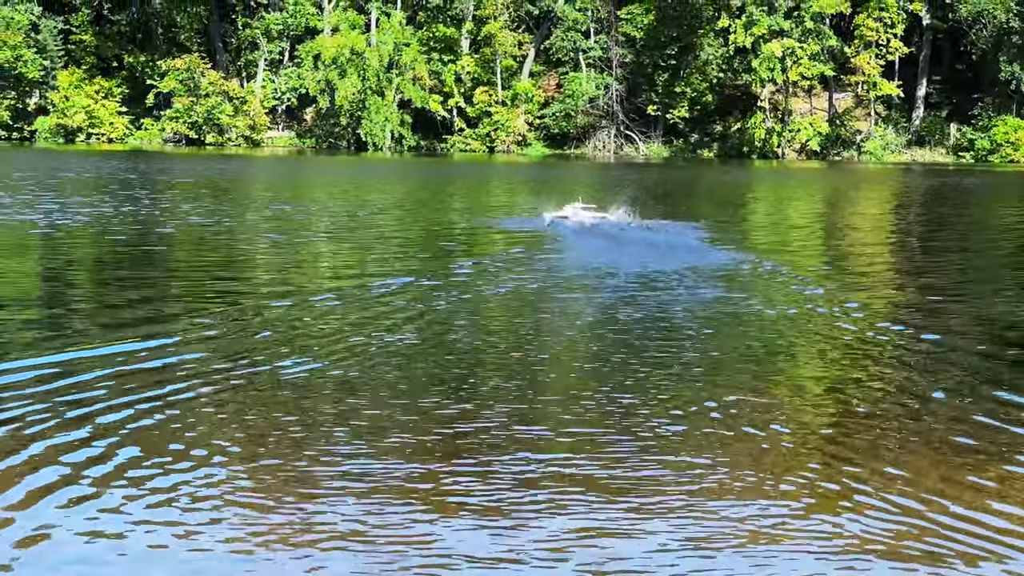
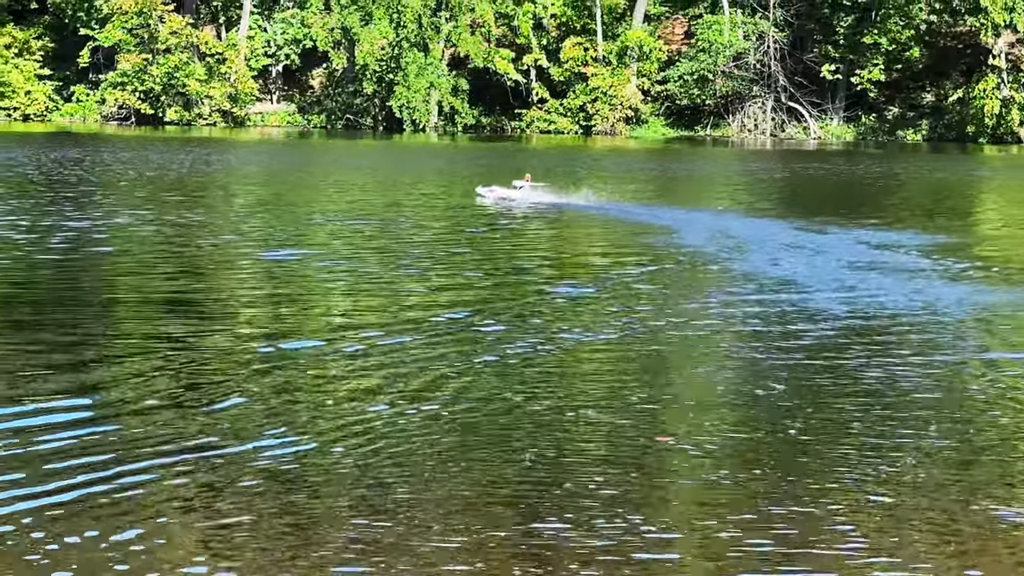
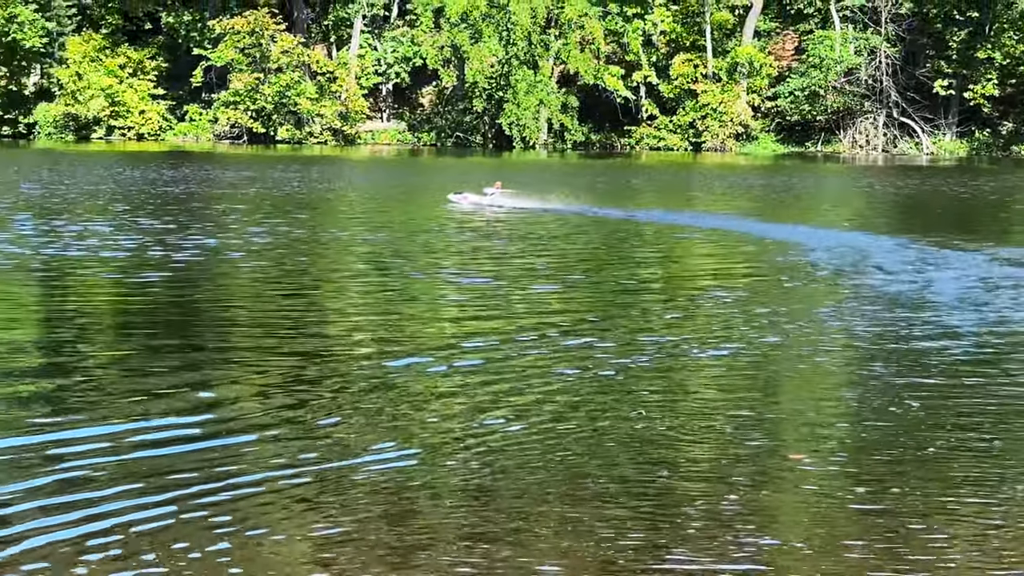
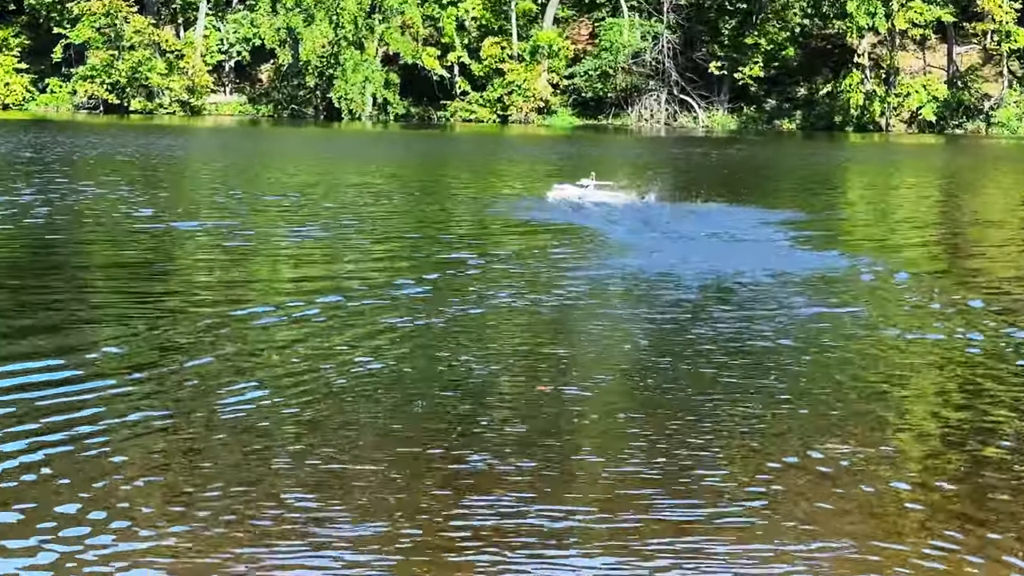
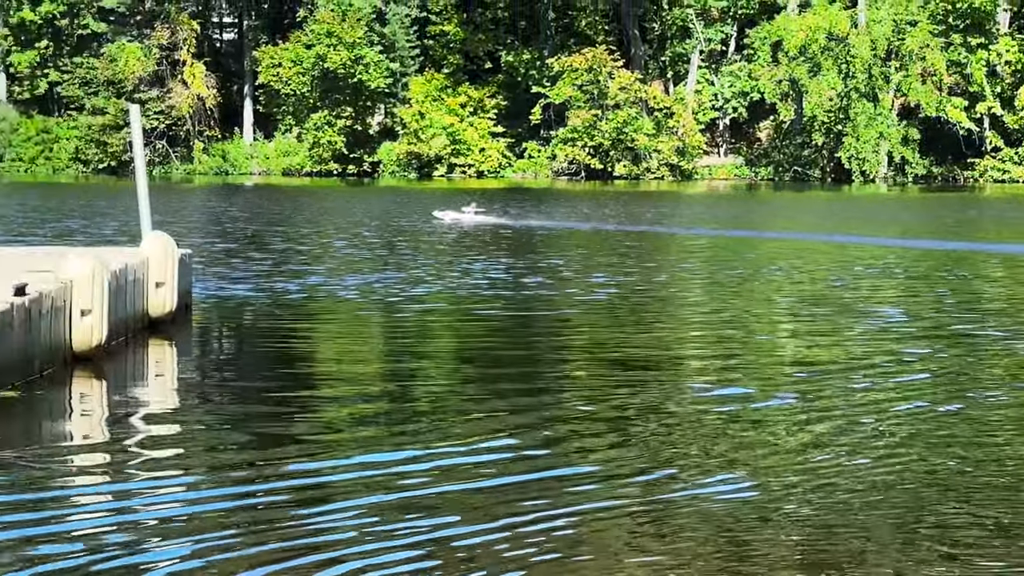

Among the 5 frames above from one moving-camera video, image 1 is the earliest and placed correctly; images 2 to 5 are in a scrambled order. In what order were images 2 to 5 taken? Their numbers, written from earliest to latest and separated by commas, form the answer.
4, 2, 3, 5
